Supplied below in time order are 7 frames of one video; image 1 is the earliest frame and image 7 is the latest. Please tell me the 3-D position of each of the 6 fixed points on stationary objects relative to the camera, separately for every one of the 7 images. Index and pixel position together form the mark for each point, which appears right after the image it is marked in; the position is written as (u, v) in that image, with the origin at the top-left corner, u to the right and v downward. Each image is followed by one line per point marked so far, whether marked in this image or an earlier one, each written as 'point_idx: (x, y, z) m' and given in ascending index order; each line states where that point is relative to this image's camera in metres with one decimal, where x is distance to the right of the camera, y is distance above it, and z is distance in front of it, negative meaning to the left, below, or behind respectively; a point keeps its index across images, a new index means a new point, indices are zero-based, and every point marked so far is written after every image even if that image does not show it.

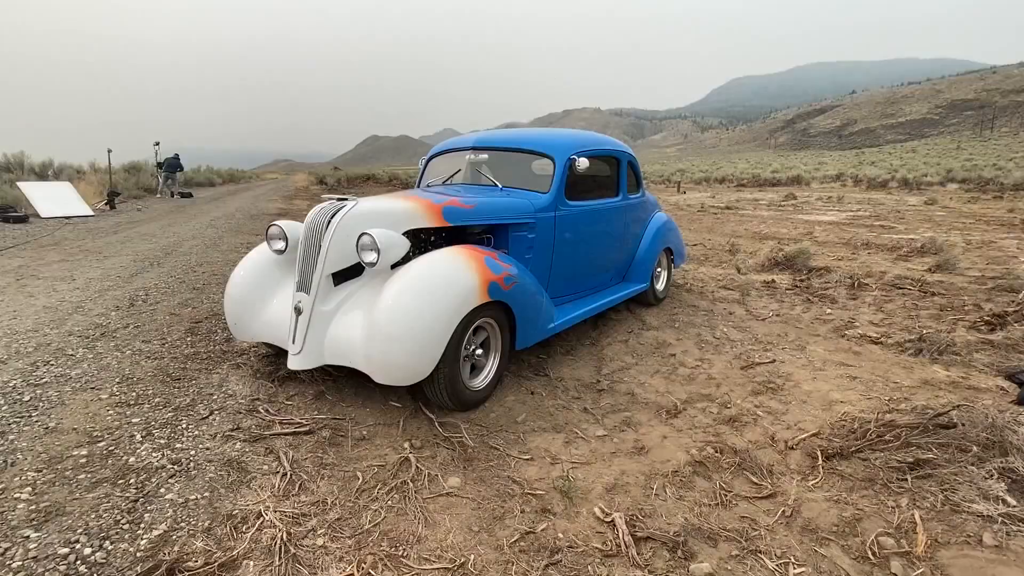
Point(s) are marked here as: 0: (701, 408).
0: (+1.5, -0.9, +3.7) m
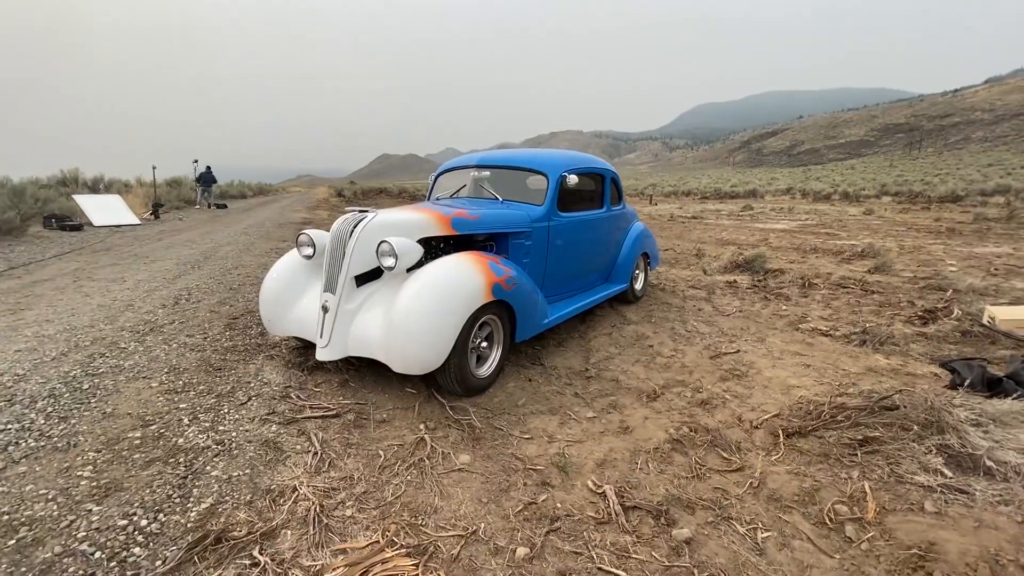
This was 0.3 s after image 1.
0: (+1.4, -0.8, +3.8) m
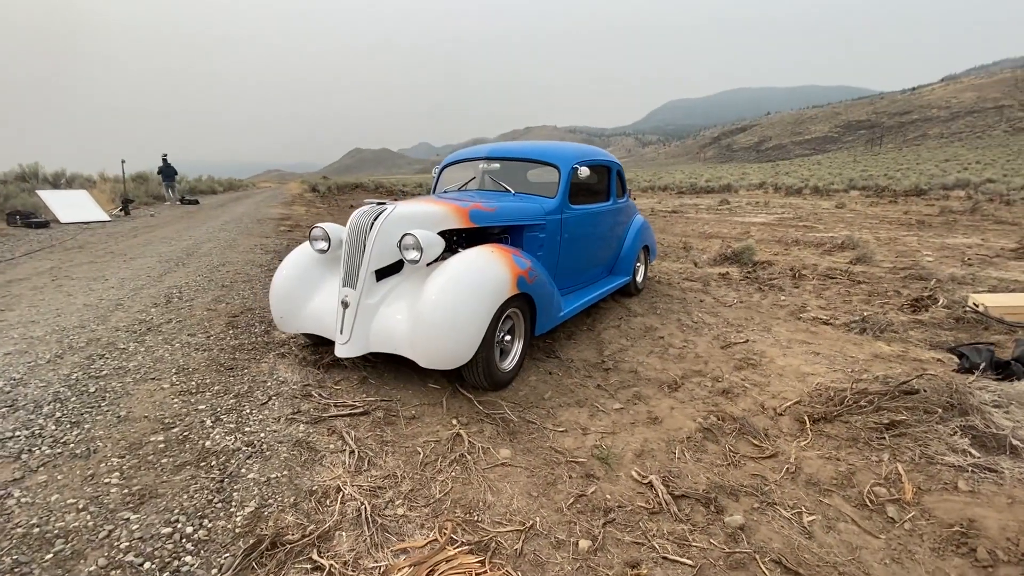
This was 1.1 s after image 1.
0: (+1.5, -0.8, +3.9) m
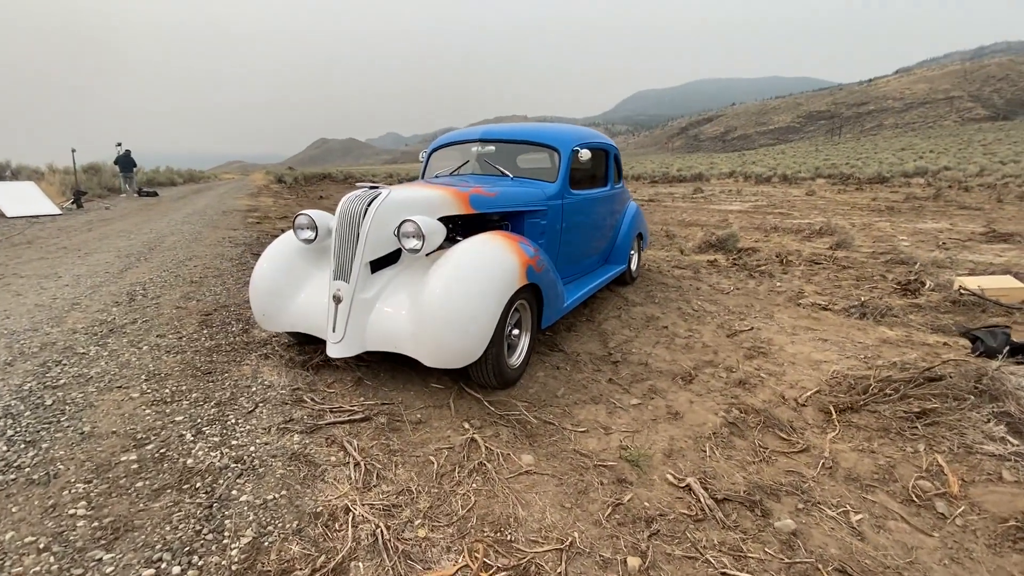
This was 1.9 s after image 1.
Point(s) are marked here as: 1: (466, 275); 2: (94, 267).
0: (+1.6, -0.7, +3.7) m
1: (-0.3, +0.1, +3.0) m
2: (-6.0, +0.3, +6.7) m
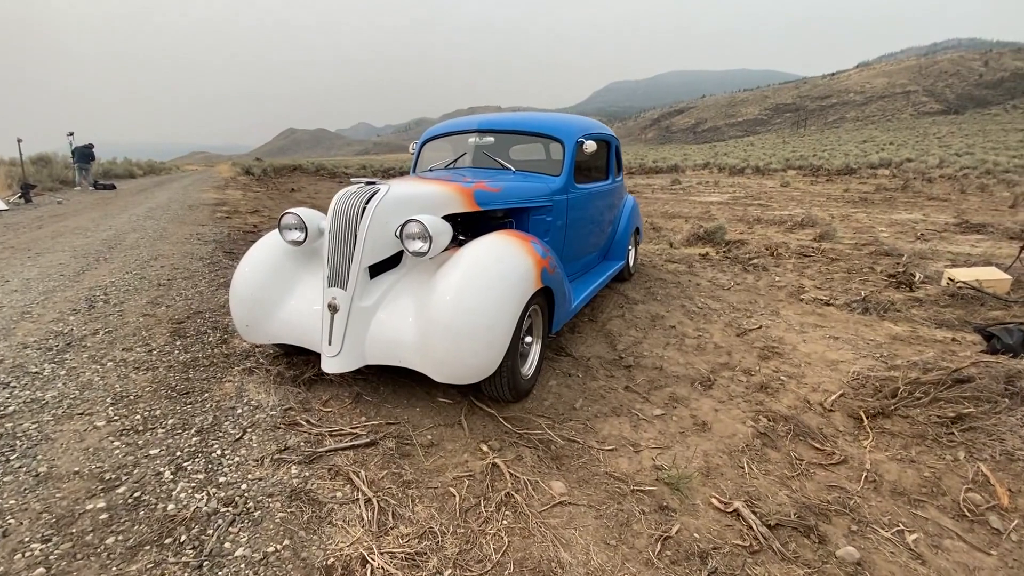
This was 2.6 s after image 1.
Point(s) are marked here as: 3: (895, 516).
0: (+1.6, -0.7, +3.6) m
1: (-0.2, 0.0, +2.7) m
2: (-6.1, +0.3, +6.1) m
3: (+1.8, -1.1, +2.2) m
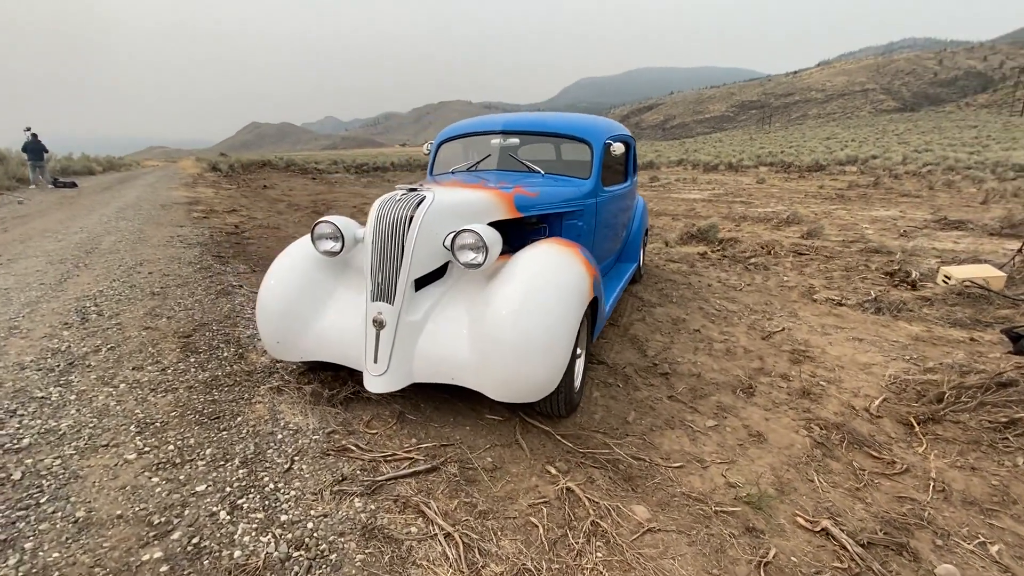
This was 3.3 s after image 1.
0: (+1.9, -0.7, +3.5) m
1: (+0.1, 0.0, +2.6) m
2: (-5.9, +0.1, +5.7) m
3: (+2.2, -1.1, +2.2) m
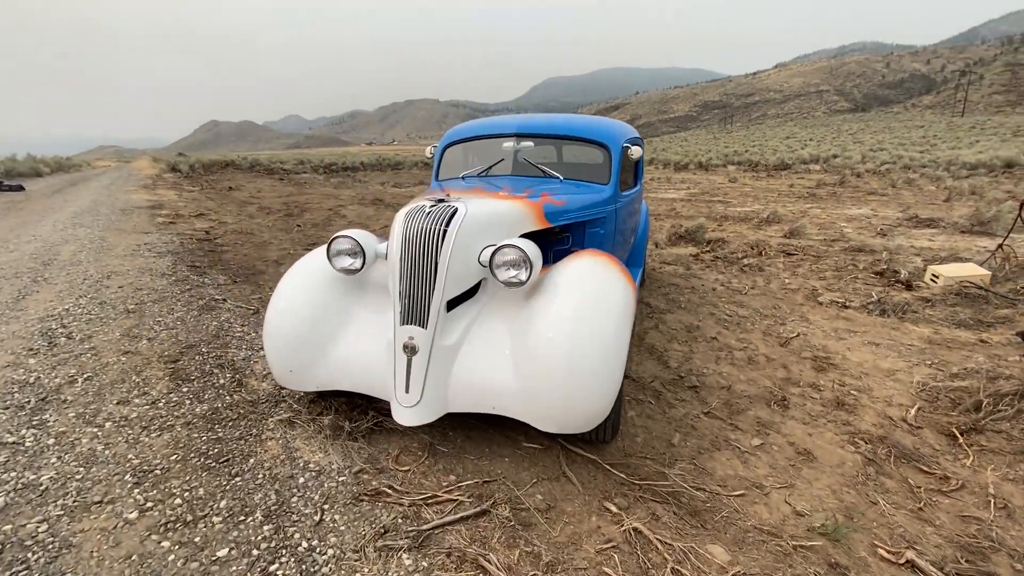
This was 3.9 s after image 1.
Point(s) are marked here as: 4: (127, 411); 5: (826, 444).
0: (+2.1, -0.8, +3.5) m
1: (+0.4, -0.1, +2.4) m
2: (-5.9, -0.1, +5.1) m
3: (+2.4, -1.2, +2.1) m
4: (-2.3, -0.7, +2.8) m
5: (+1.9, -0.9, +2.8) m
